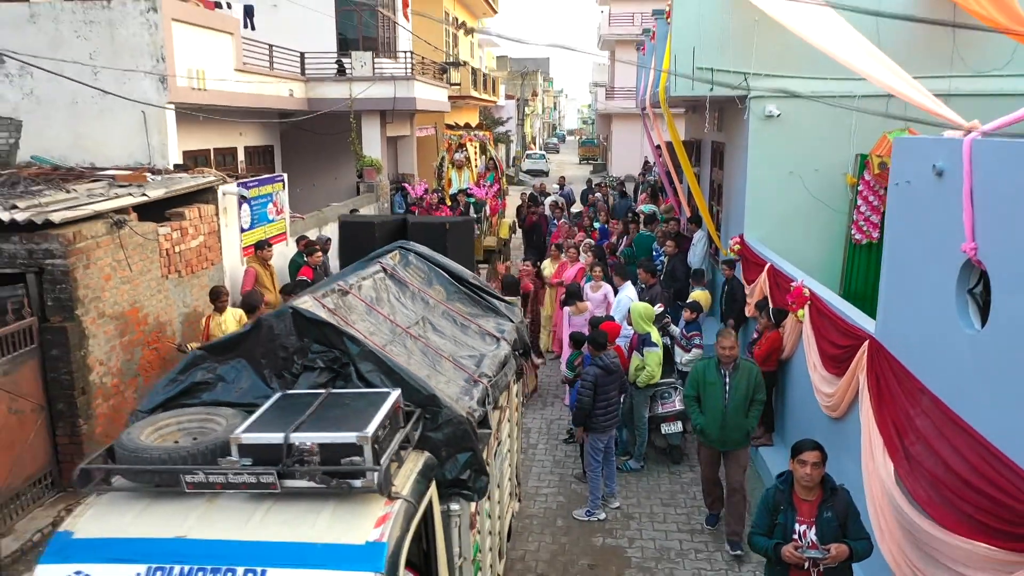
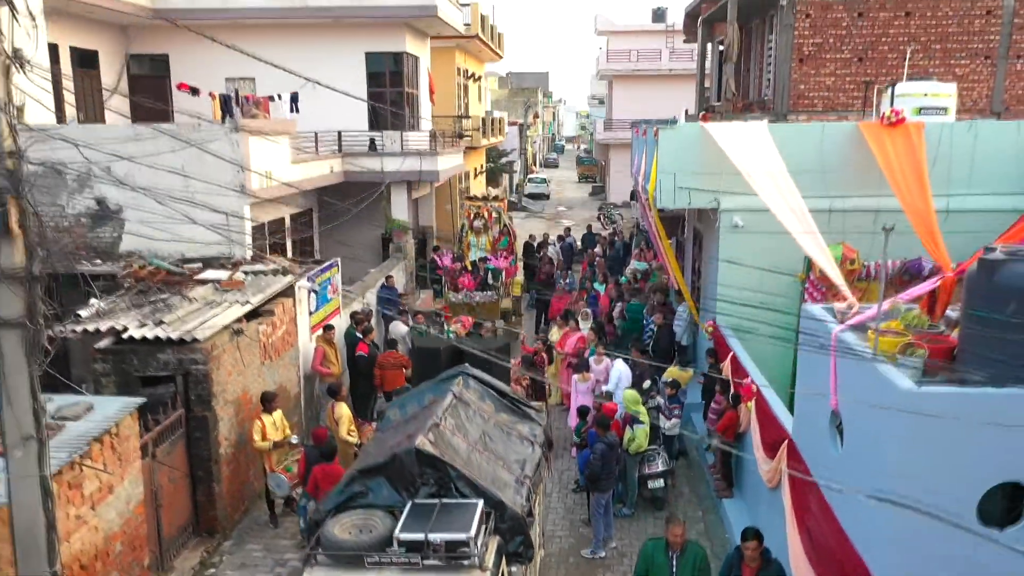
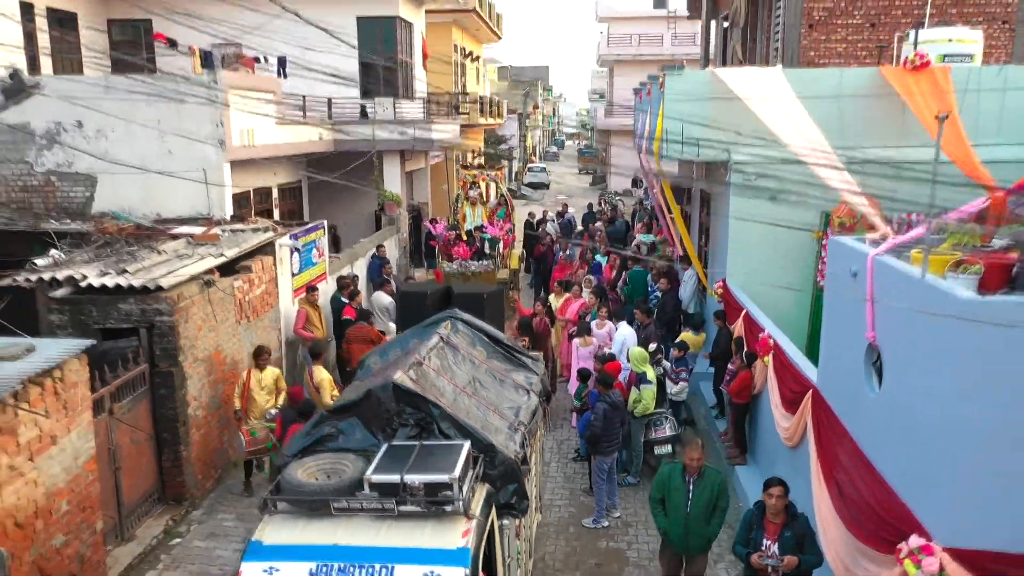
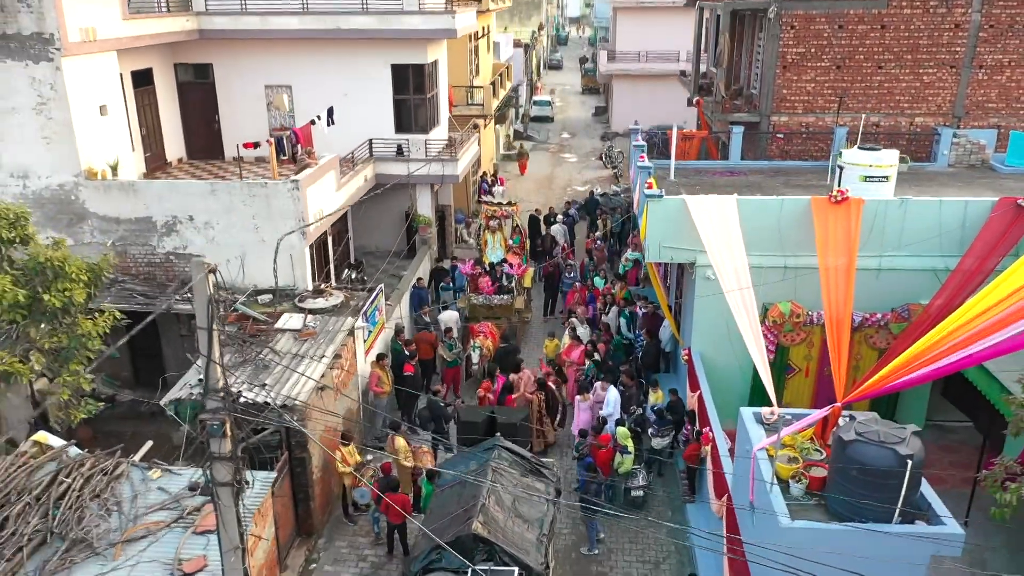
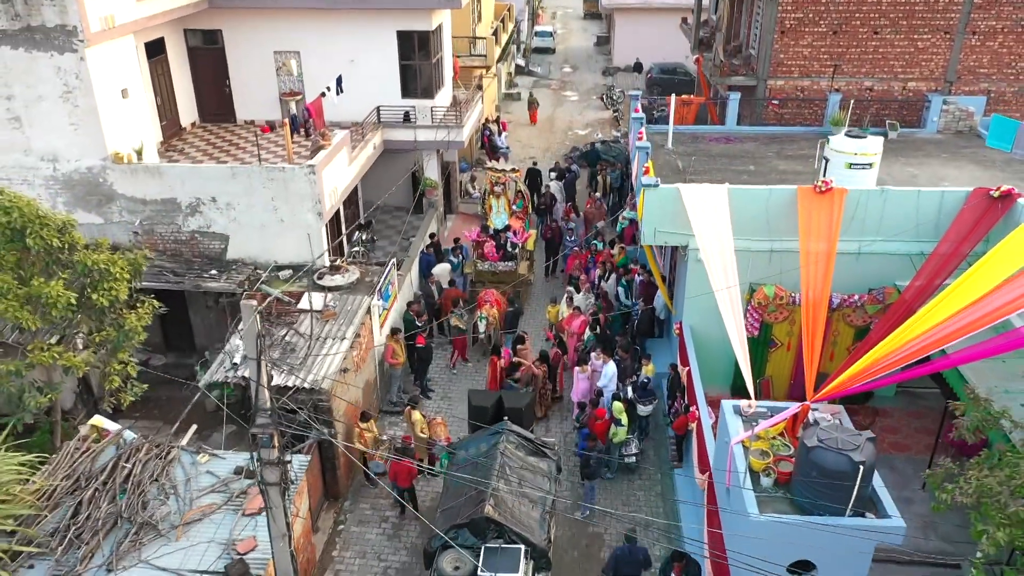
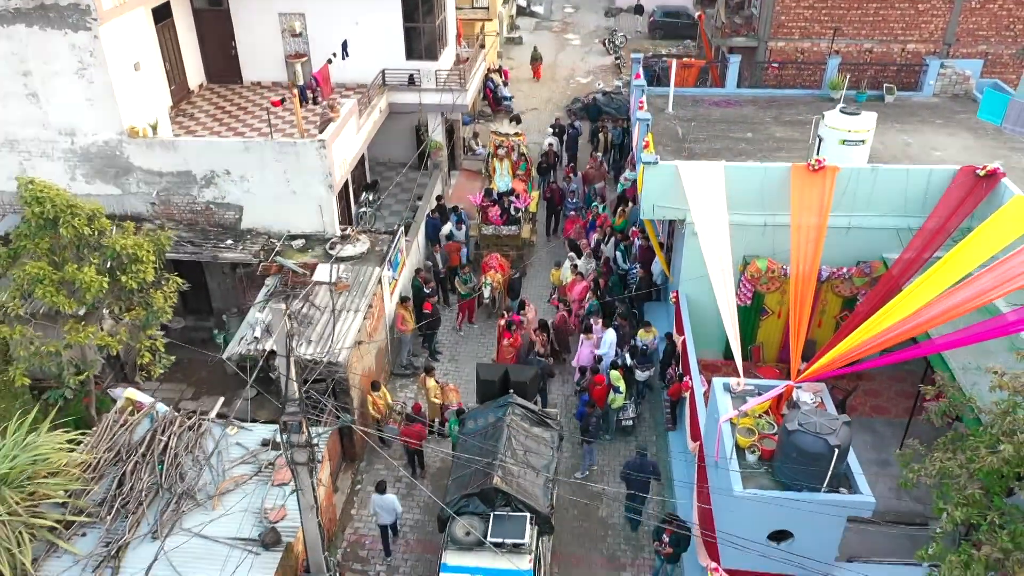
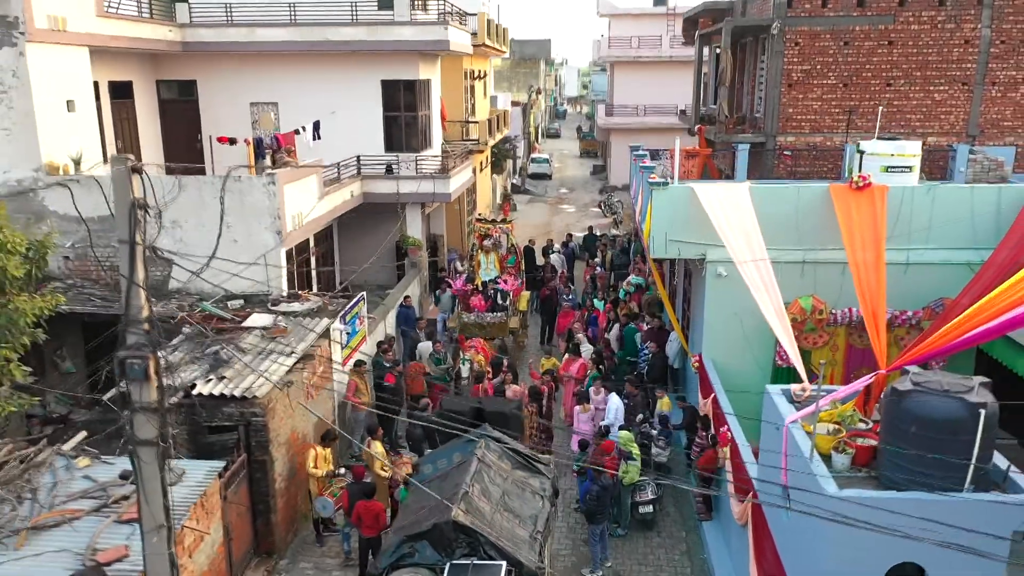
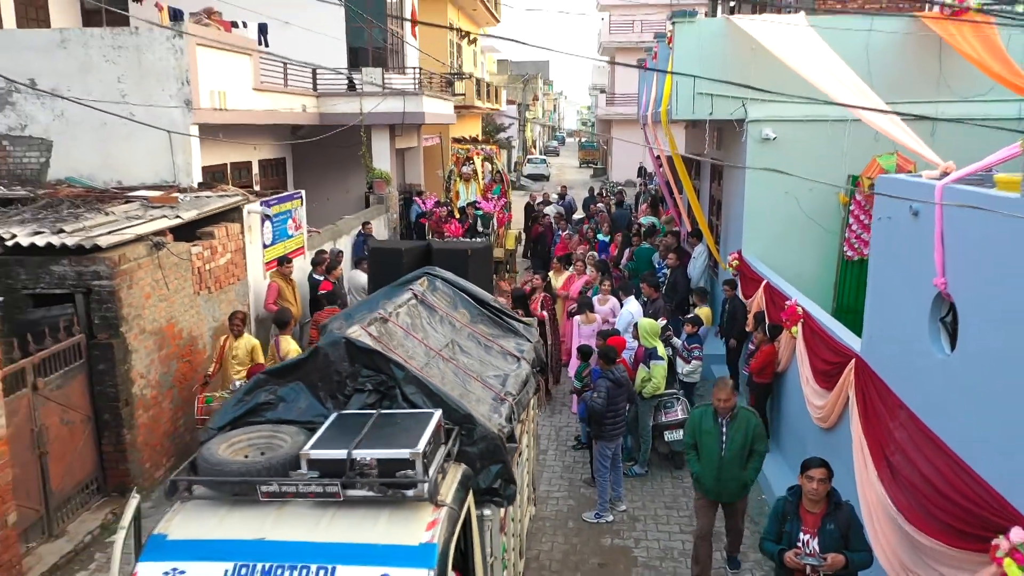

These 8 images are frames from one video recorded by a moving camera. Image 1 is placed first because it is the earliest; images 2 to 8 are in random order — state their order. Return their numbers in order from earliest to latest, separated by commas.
8, 3, 2, 7, 4, 5, 6
